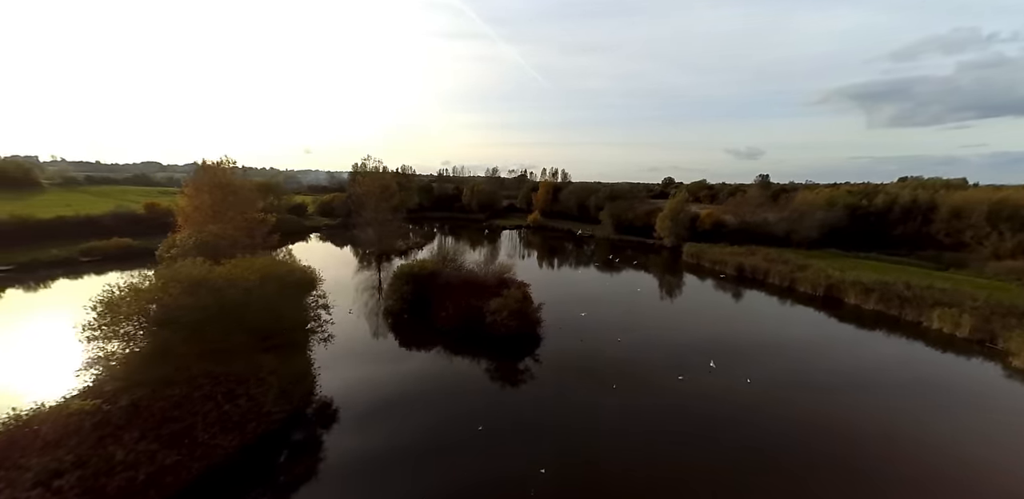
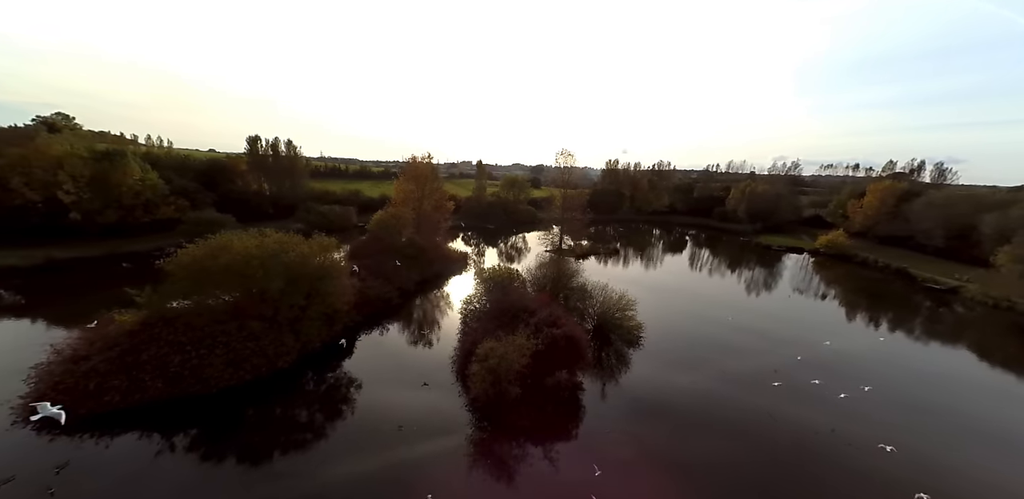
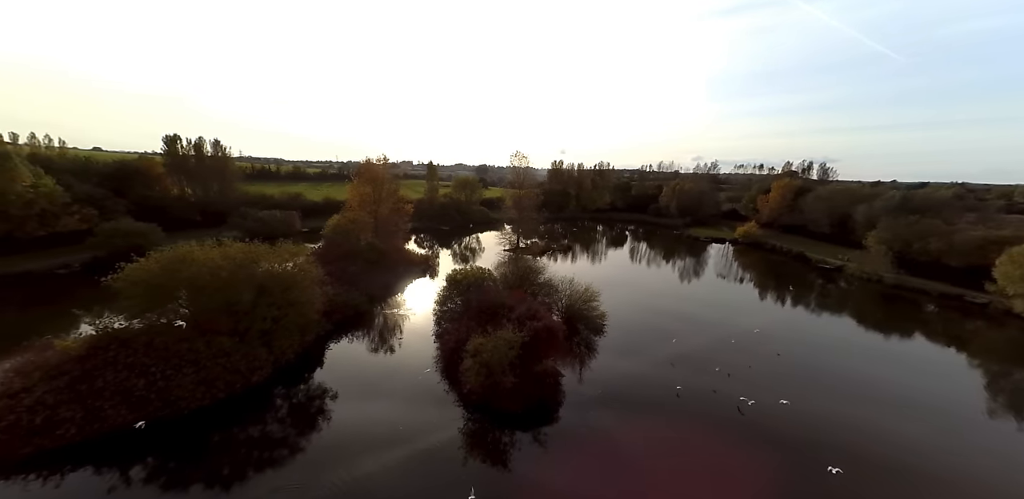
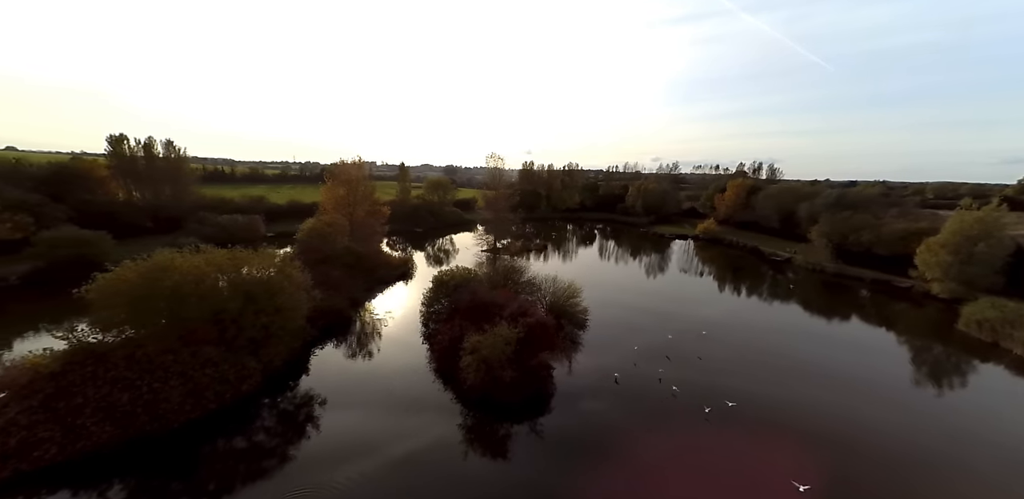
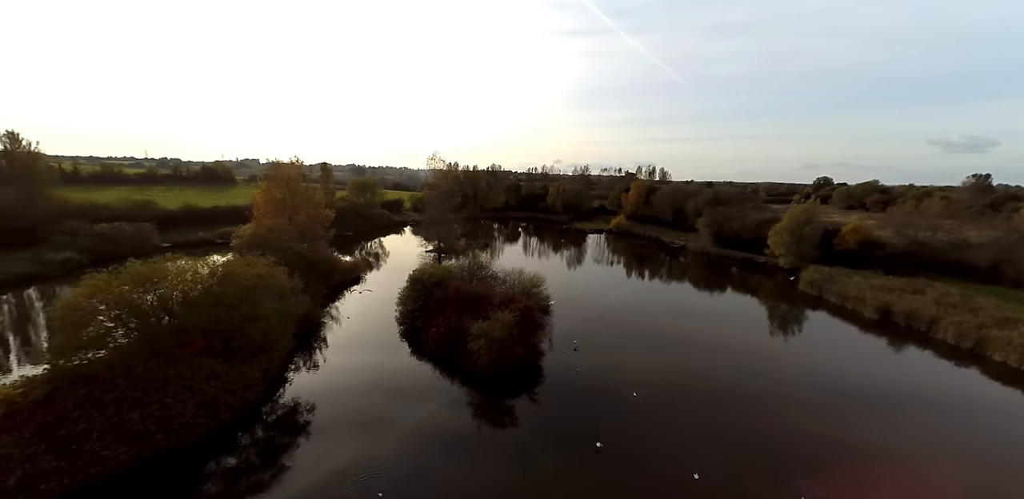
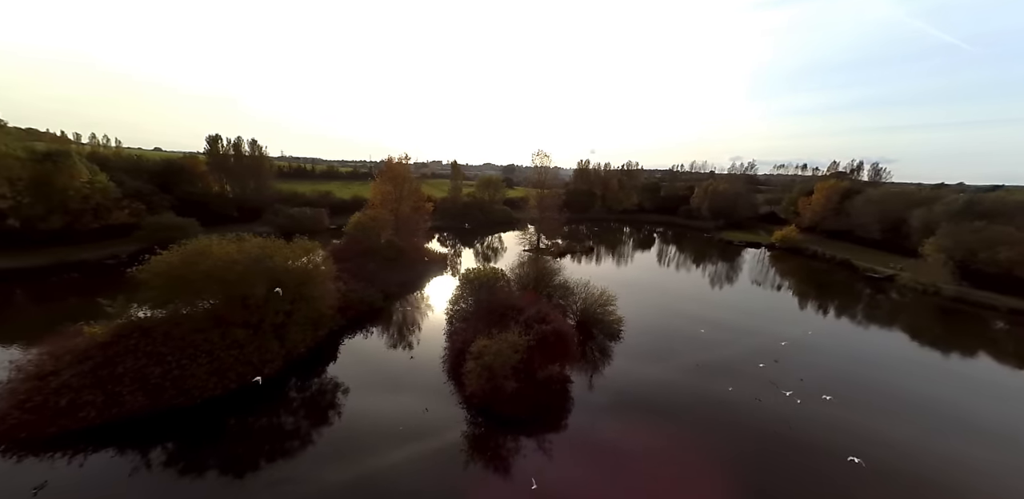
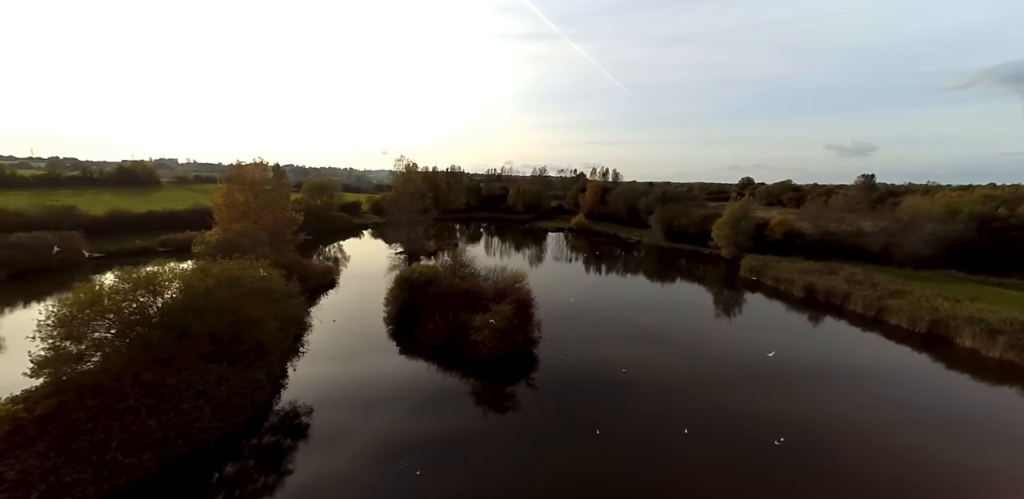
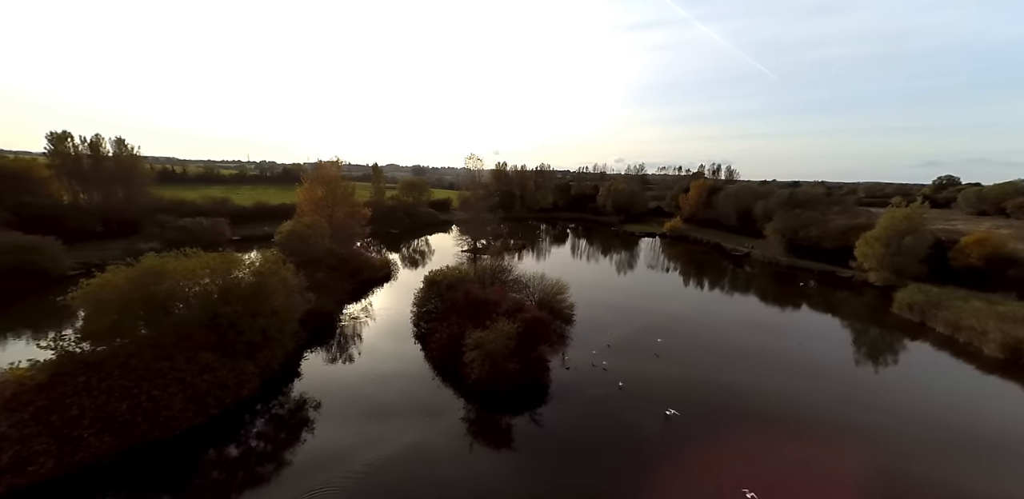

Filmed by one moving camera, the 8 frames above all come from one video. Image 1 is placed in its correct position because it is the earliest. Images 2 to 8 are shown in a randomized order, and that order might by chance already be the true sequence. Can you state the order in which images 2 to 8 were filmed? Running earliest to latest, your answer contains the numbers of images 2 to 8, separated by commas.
7, 5, 8, 4, 3, 6, 2
